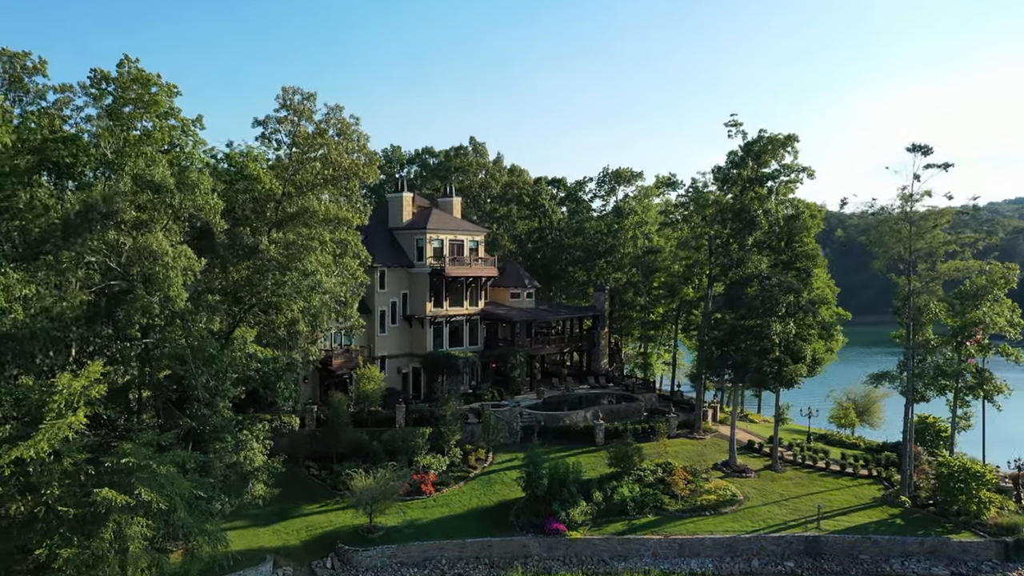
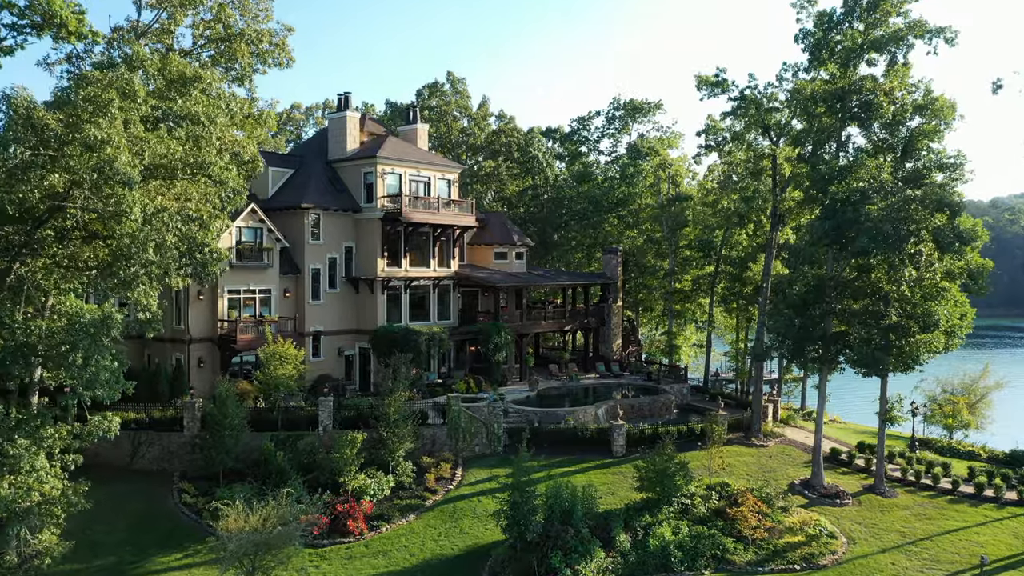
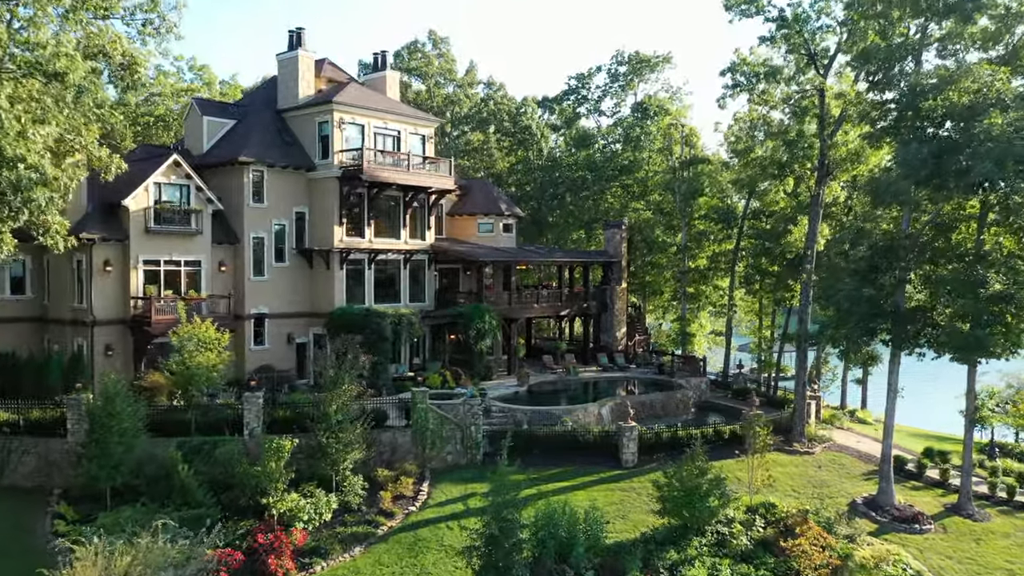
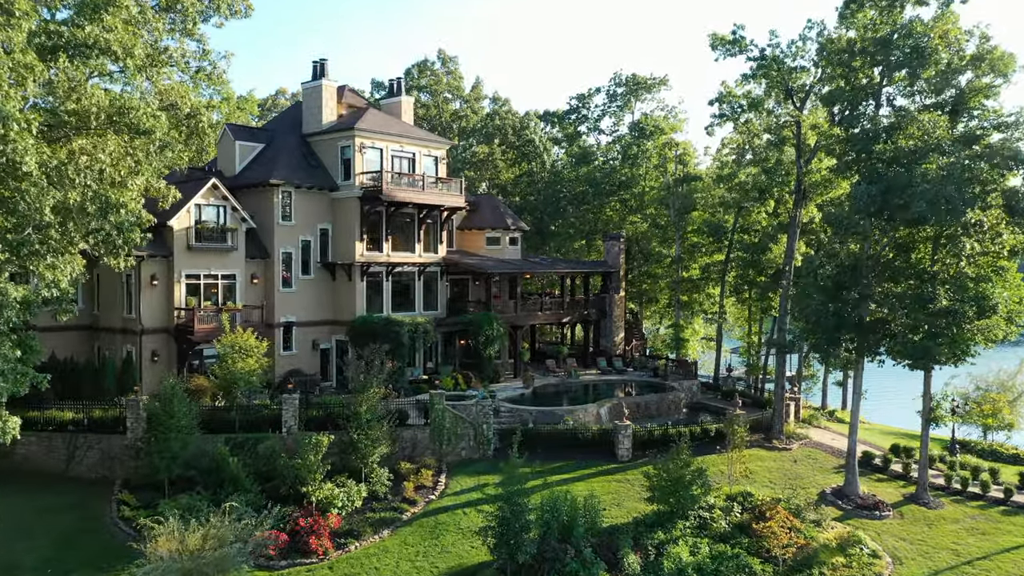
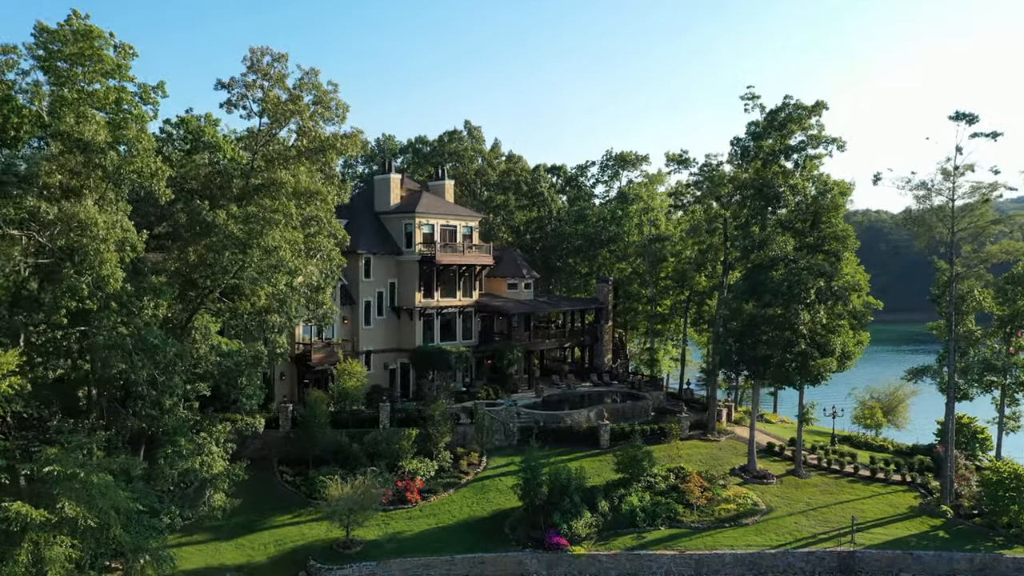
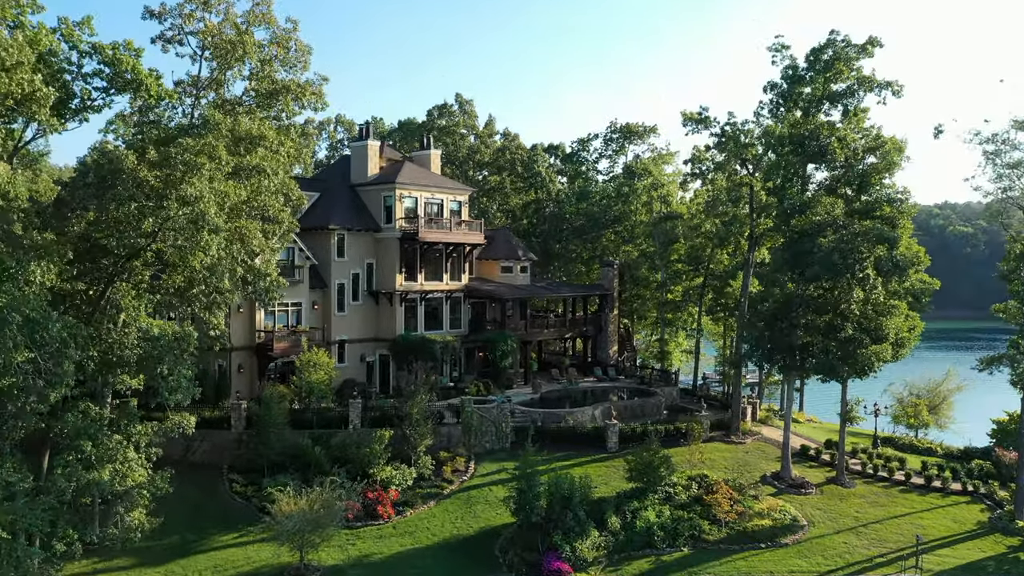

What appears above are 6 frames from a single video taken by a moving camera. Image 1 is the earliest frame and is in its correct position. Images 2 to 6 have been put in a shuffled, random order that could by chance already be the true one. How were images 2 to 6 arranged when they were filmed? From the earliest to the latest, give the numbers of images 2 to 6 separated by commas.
5, 6, 2, 4, 3
